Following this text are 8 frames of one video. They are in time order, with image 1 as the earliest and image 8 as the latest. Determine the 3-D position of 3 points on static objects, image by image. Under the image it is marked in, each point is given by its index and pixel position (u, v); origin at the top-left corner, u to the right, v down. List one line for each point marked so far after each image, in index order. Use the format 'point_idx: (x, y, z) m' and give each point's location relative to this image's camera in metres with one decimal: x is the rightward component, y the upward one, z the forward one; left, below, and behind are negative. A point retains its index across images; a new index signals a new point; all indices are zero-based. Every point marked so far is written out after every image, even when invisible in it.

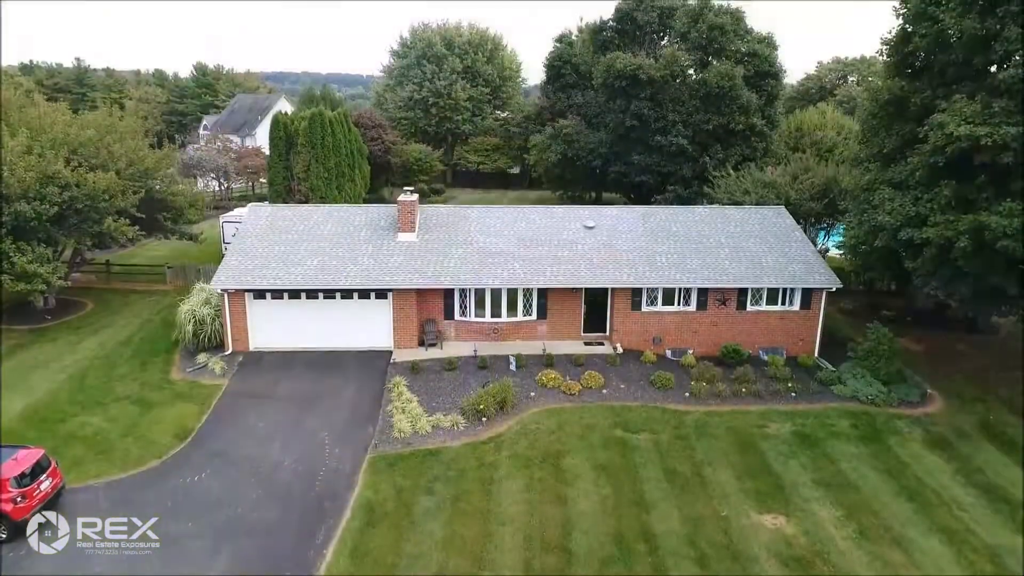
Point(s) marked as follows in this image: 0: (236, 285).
0: (-7.2, +0.1, +18.6) m
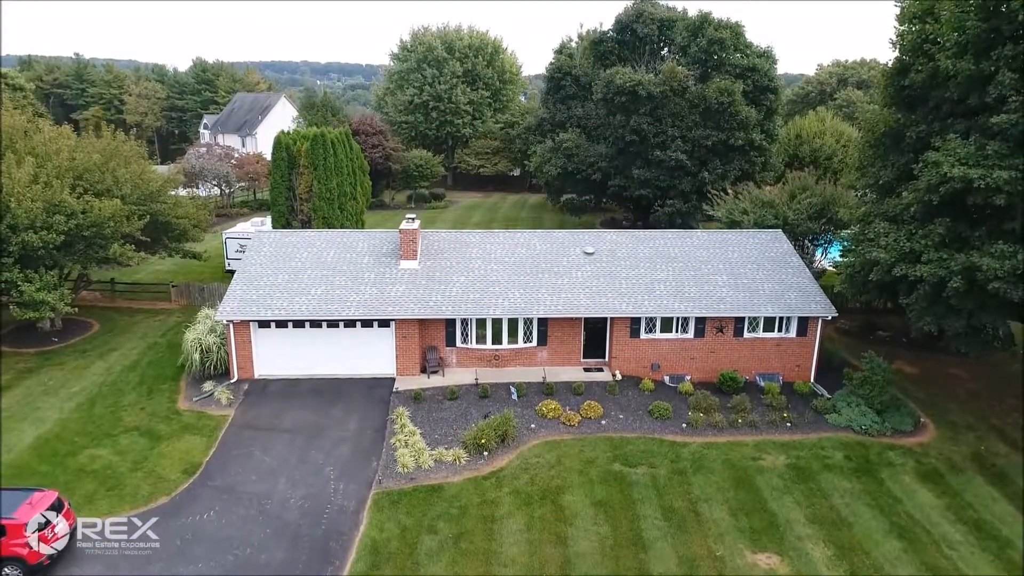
0: (-7.2, -0.8, +18.9) m
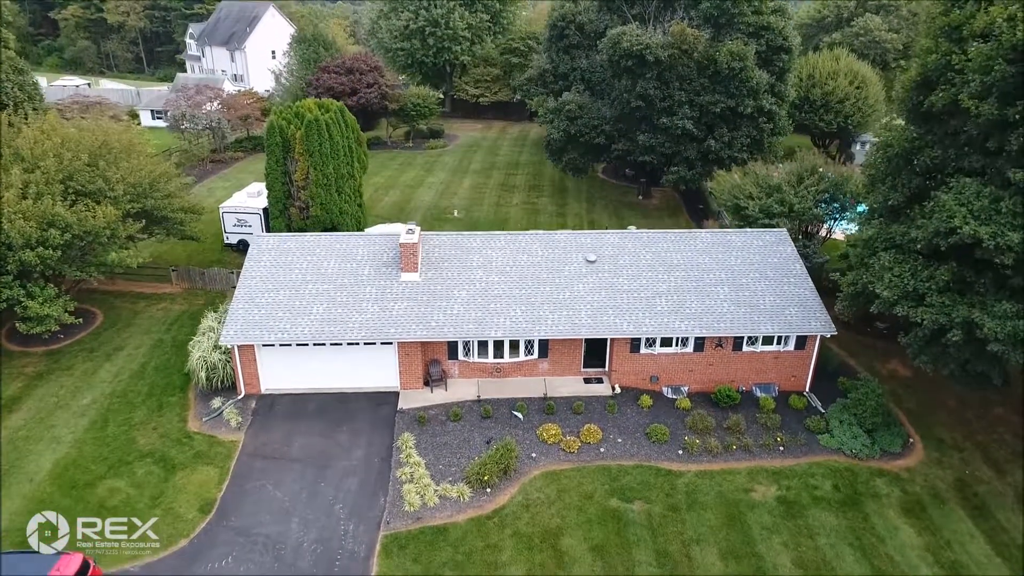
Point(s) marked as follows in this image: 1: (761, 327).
0: (-7.2, -1.4, +19.1) m
1: (+6.9, -1.1, +19.9) m
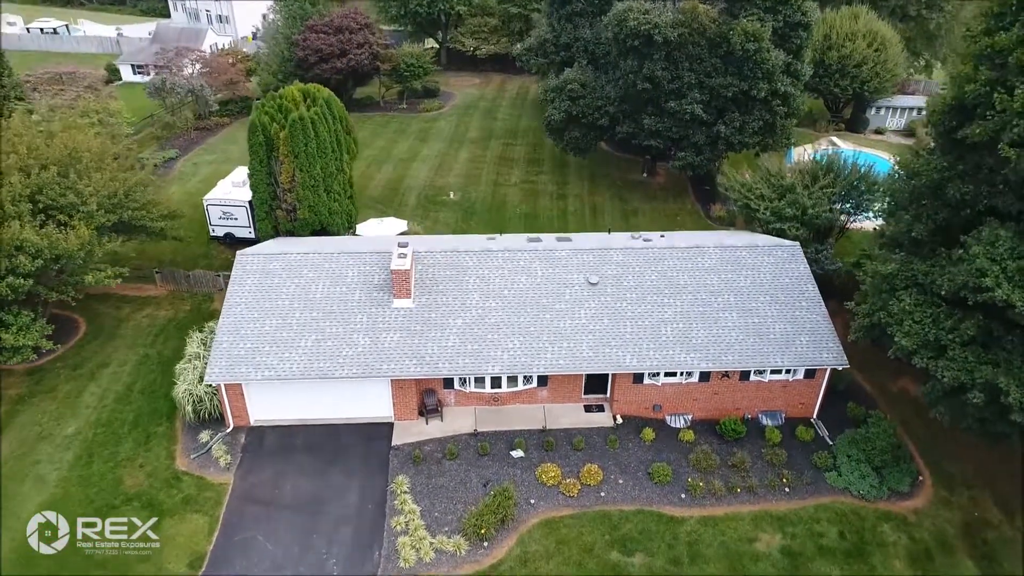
0: (-7.2, -2.3, +18.3) m
1: (+6.9, -1.9, +19.1) m
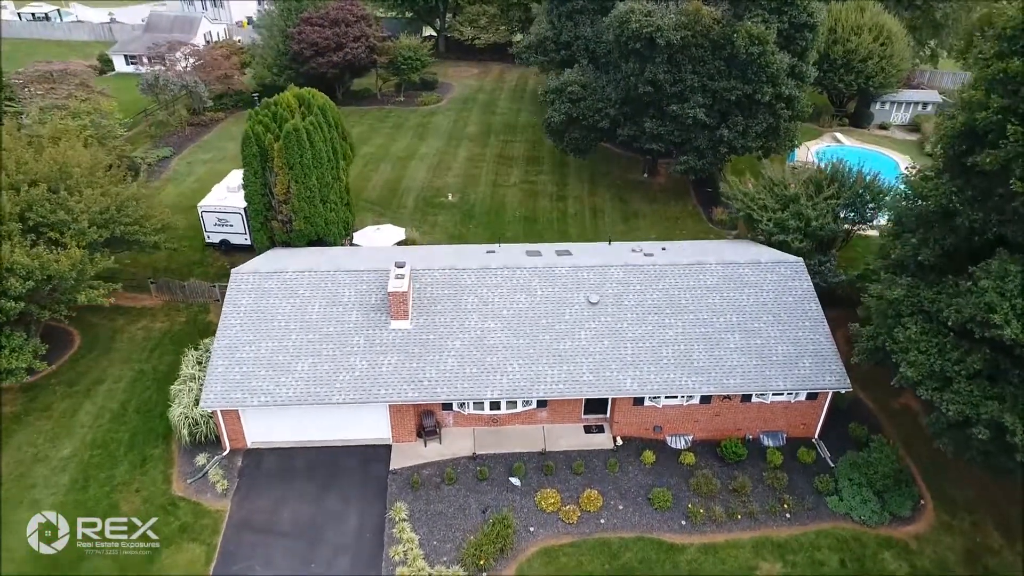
0: (-7.3, -2.9, +18.0) m
1: (+6.9, -2.5, +18.8) m
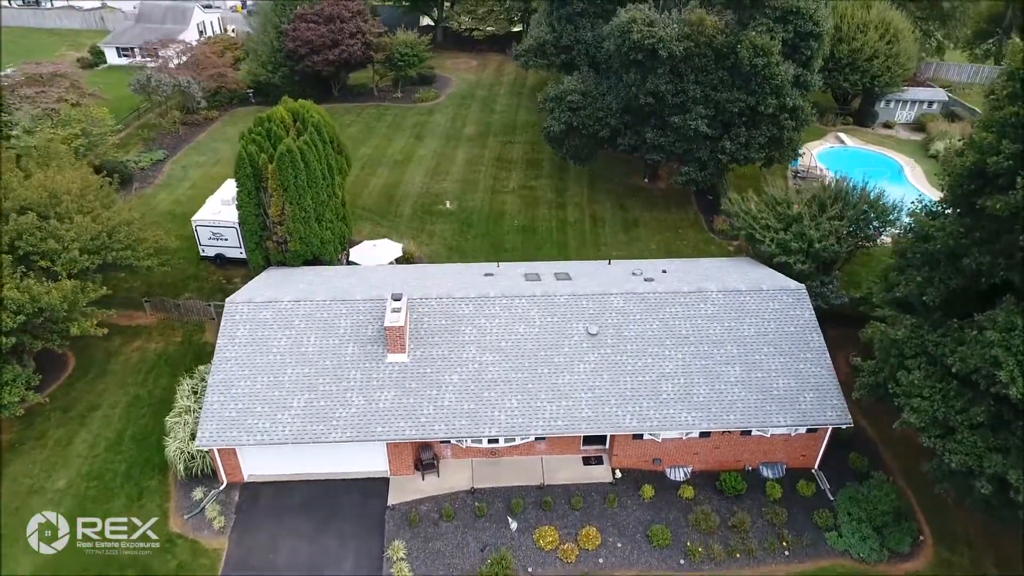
0: (-7.3, -3.9, +17.9) m
1: (+6.8, -3.4, +18.7) m
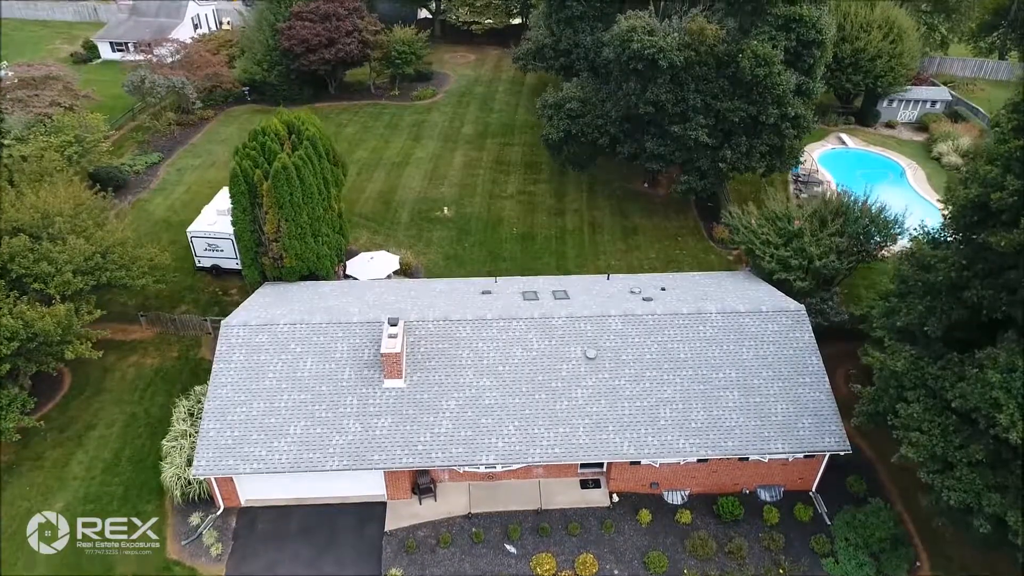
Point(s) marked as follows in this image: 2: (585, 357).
0: (-7.4, -4.6, +17.8) m
1: (+6.7, -4.1, +18.6) m
2: (+2.0, -1.9, +19.9) m
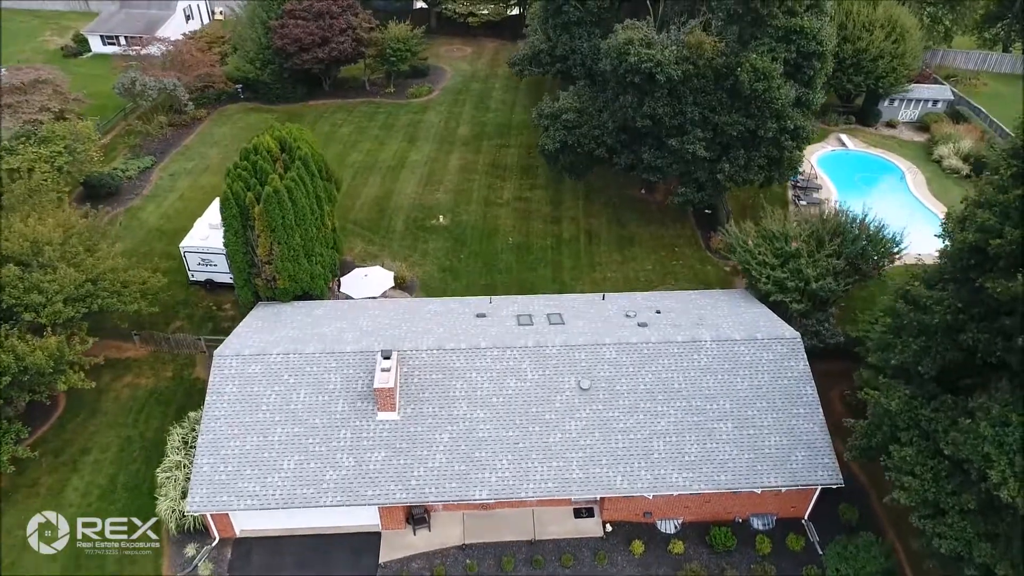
0: (-7.5, -5.5, +17.9) m
1: (+6.6, -5.0, +18.7) m
2: (+1.9, -2.7, +19.8) m
